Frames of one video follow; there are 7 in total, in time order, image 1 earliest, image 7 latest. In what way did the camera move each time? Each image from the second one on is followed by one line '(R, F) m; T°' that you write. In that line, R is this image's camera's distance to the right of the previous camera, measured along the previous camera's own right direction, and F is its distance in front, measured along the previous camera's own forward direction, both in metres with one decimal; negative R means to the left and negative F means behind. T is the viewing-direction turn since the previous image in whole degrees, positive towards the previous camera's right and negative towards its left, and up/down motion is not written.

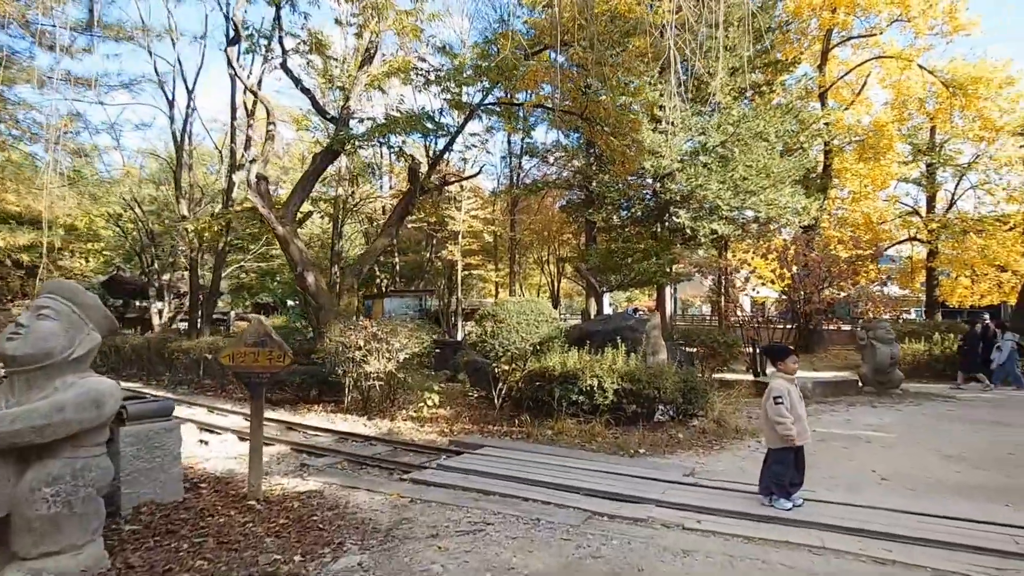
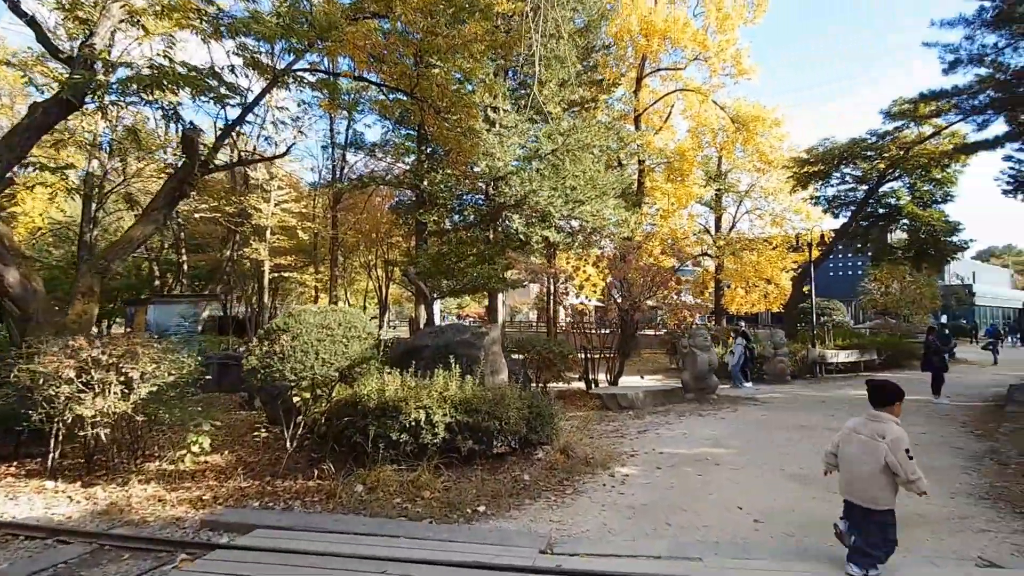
(+0.3, +1.5) m; +20°
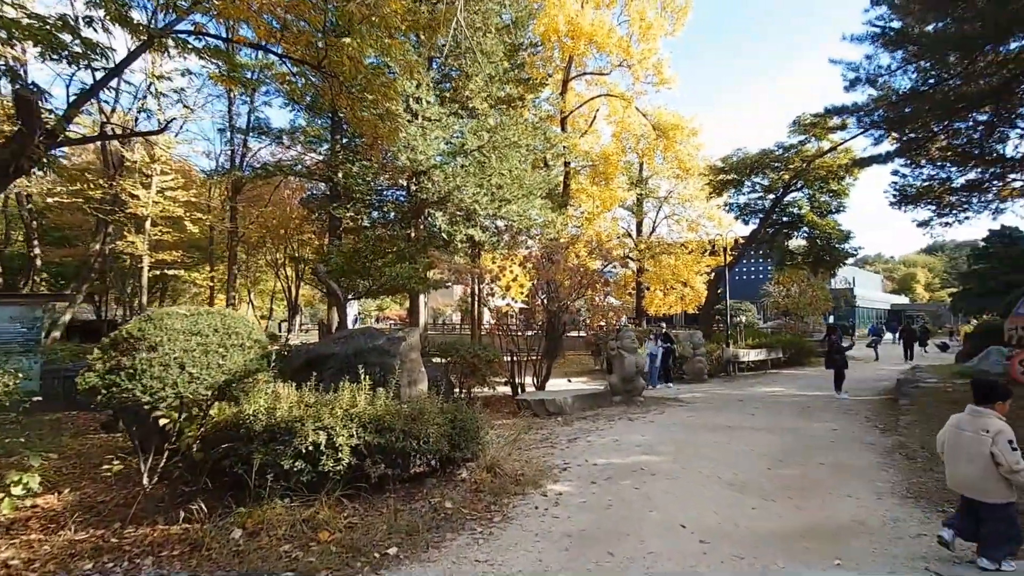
(0.0, +0.7) m; +9°
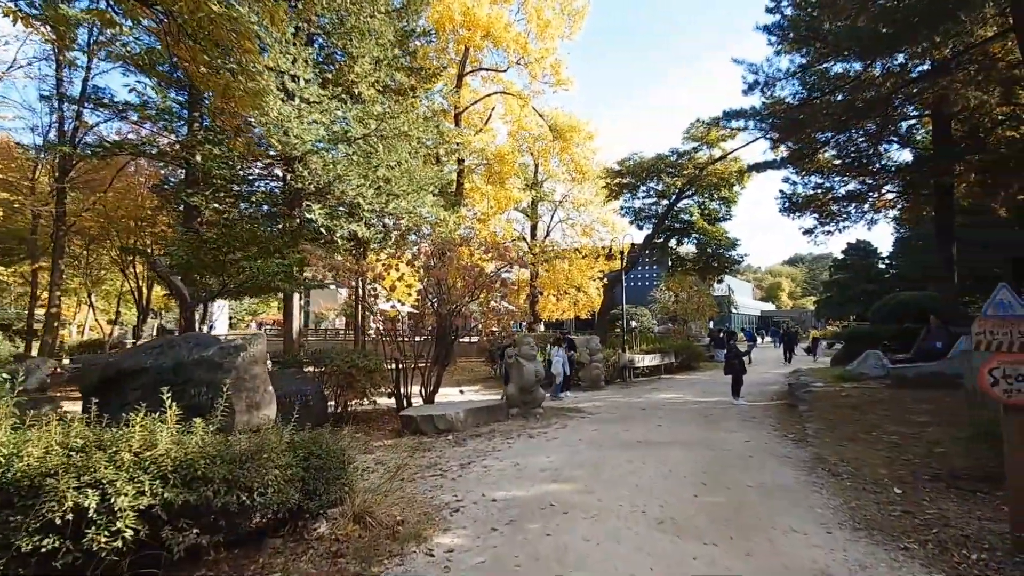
(+0.1, +1.1) m; +13°
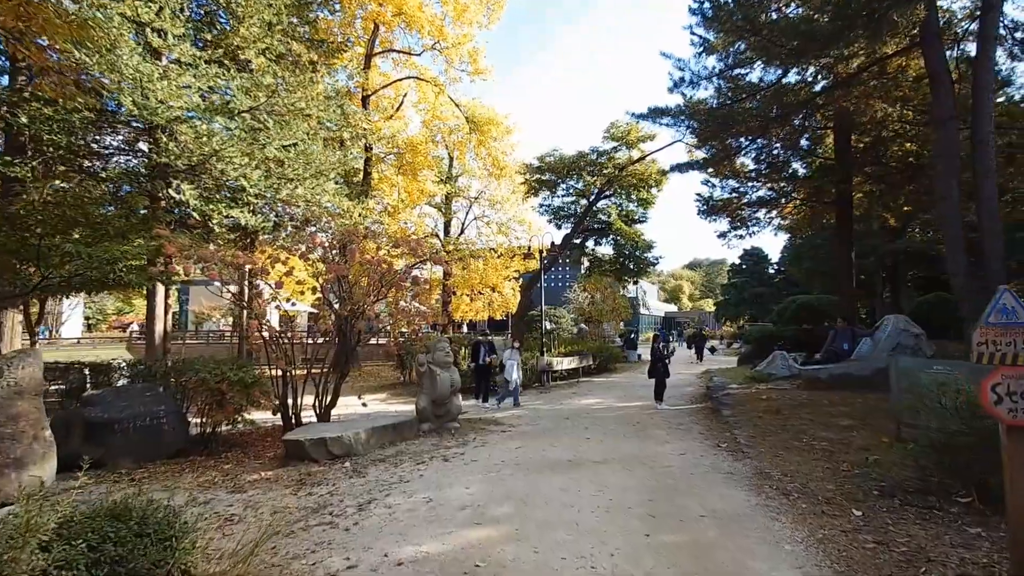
(0.0, +1.0) m; +11°
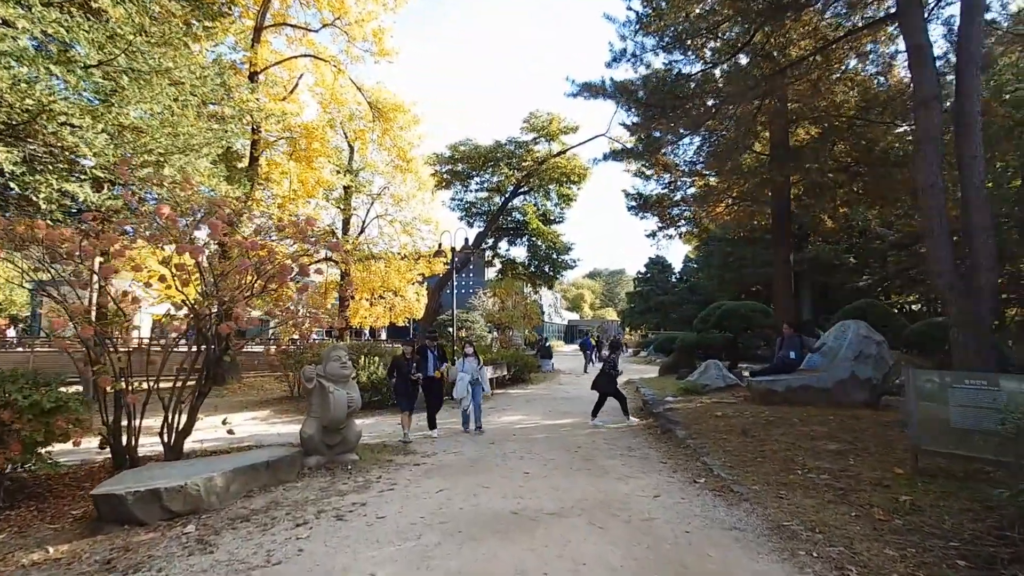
(-0.3, +1.7) m; +11°
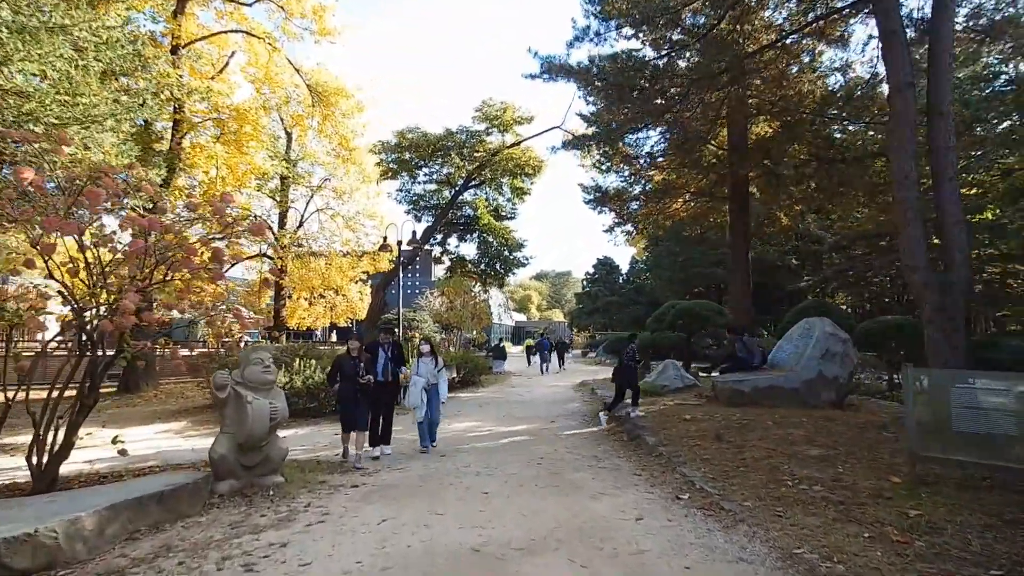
(-0.1, +0.8) m; +7°
